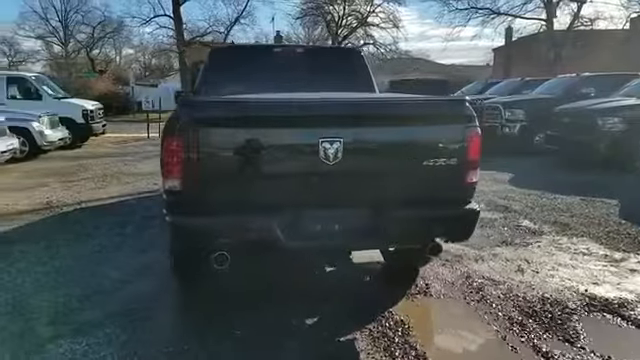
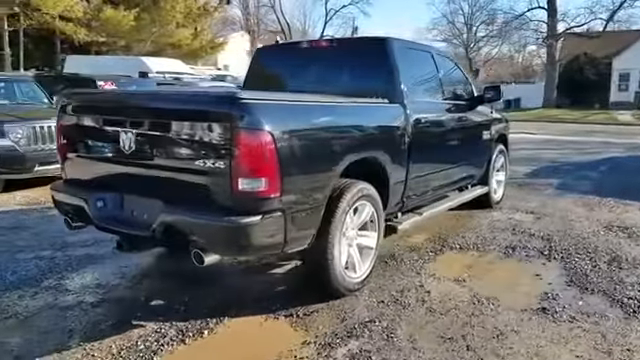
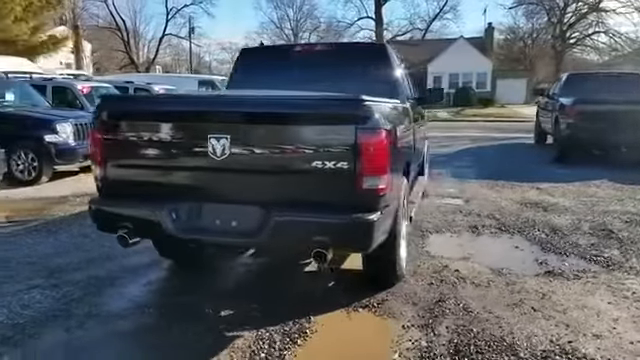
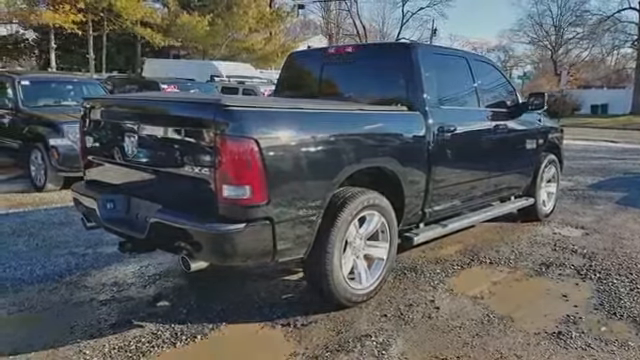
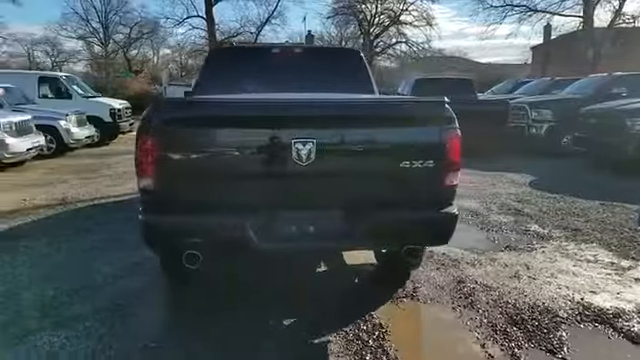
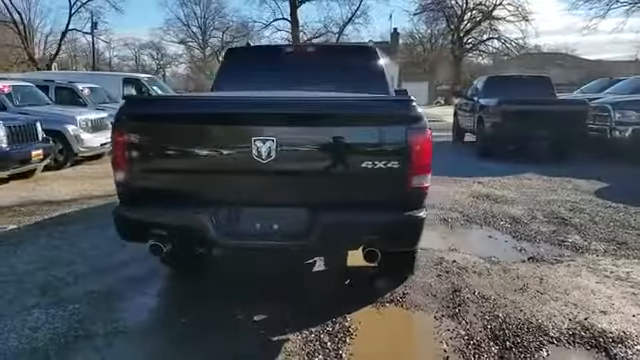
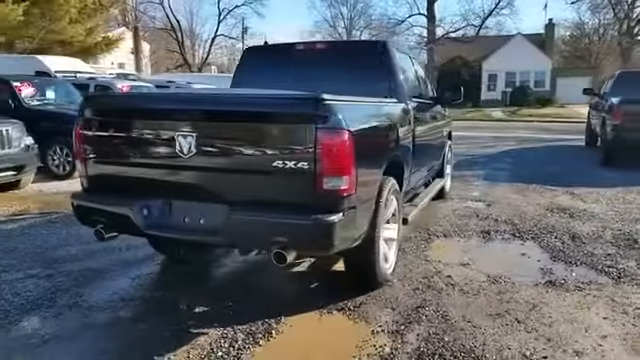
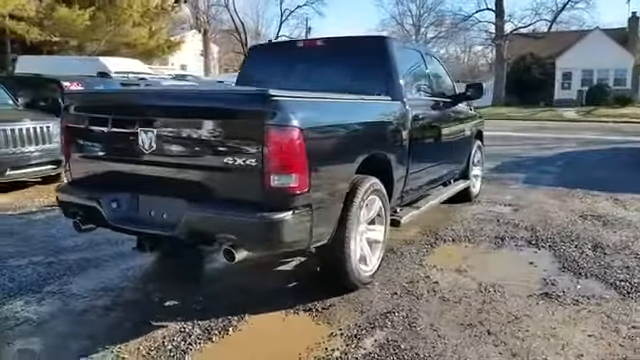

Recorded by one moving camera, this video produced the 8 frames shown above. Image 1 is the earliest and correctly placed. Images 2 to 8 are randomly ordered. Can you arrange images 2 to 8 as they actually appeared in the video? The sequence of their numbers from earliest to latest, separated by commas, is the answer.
5, 6, 3, 7, 8, 2, 4
